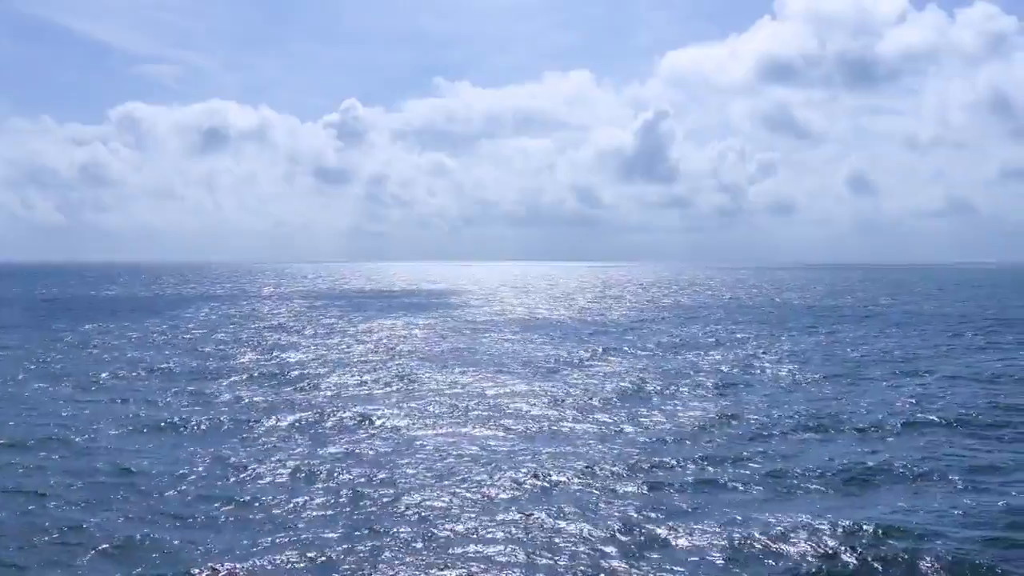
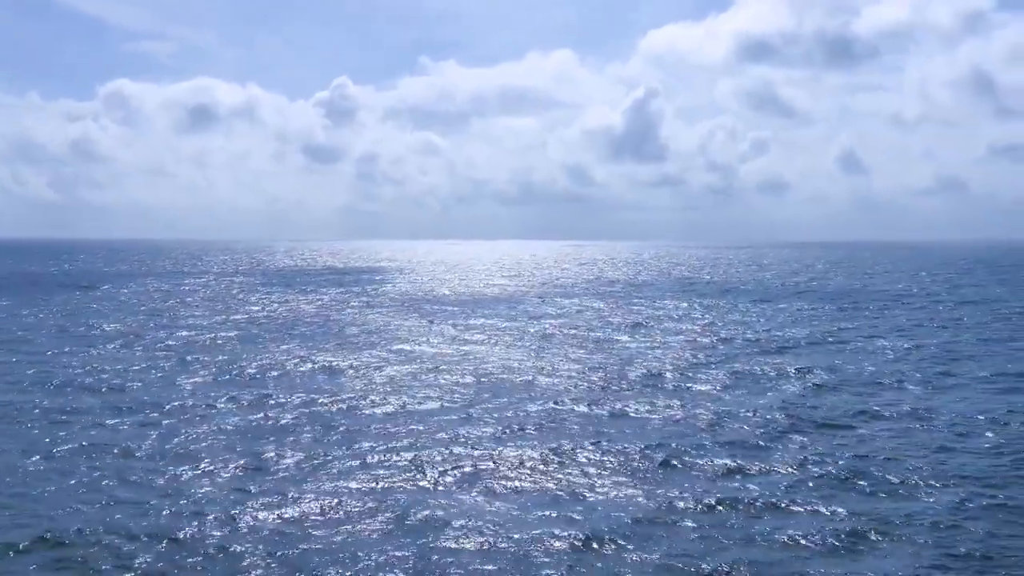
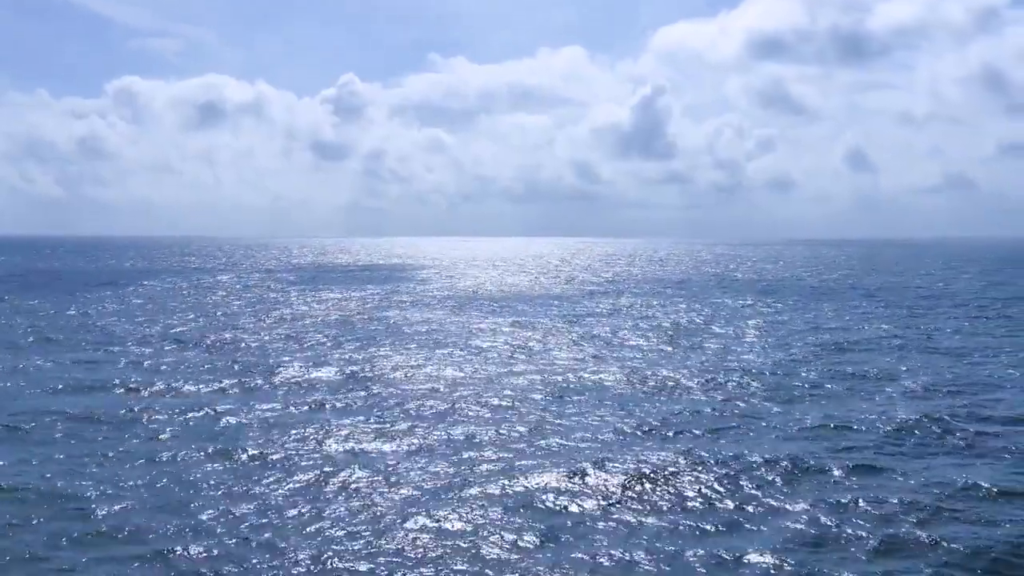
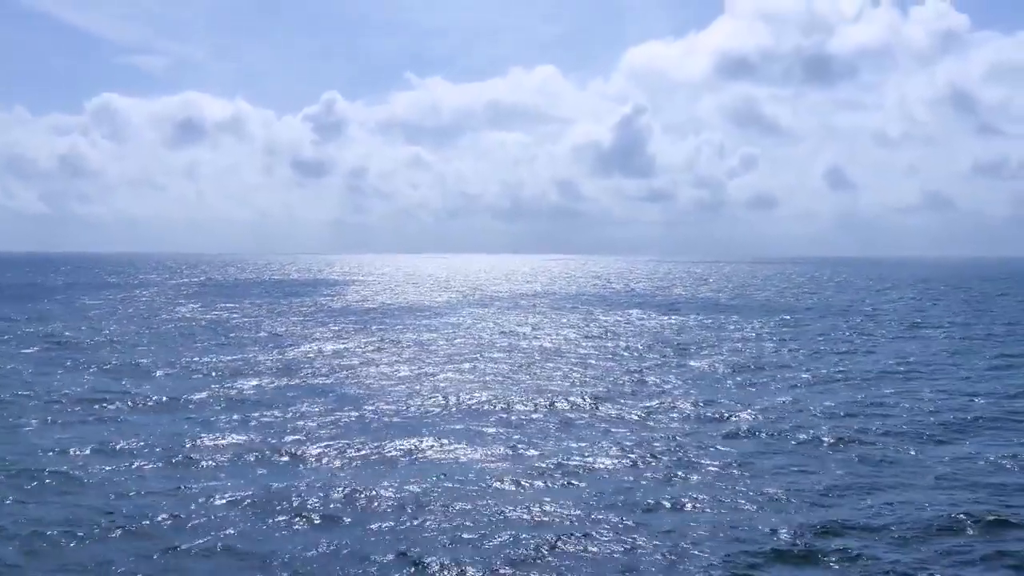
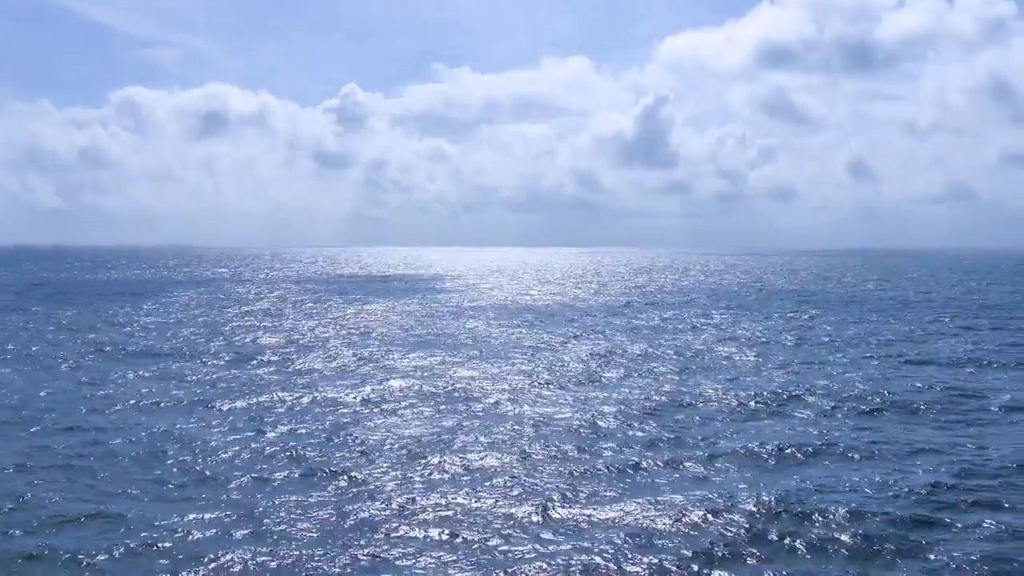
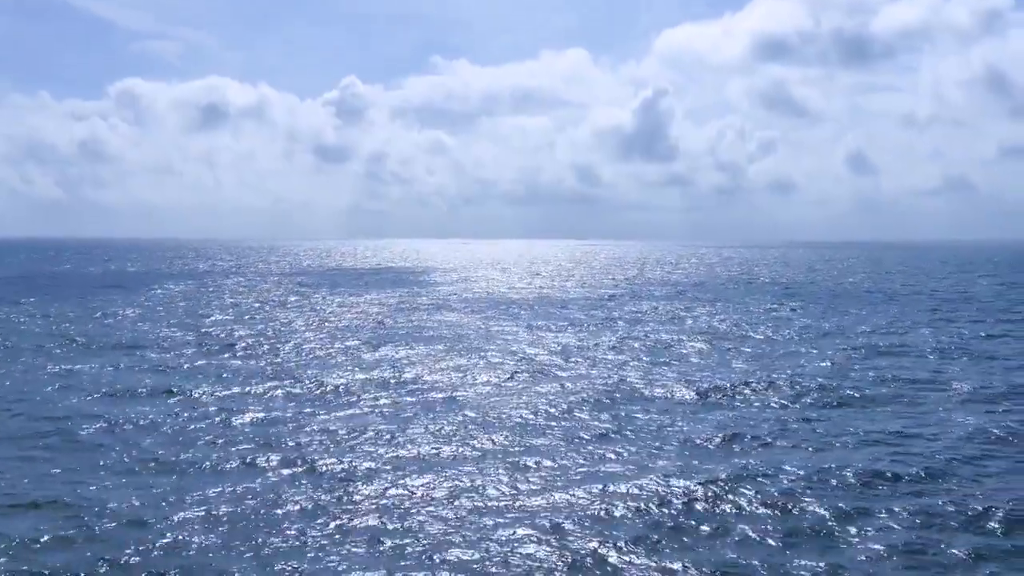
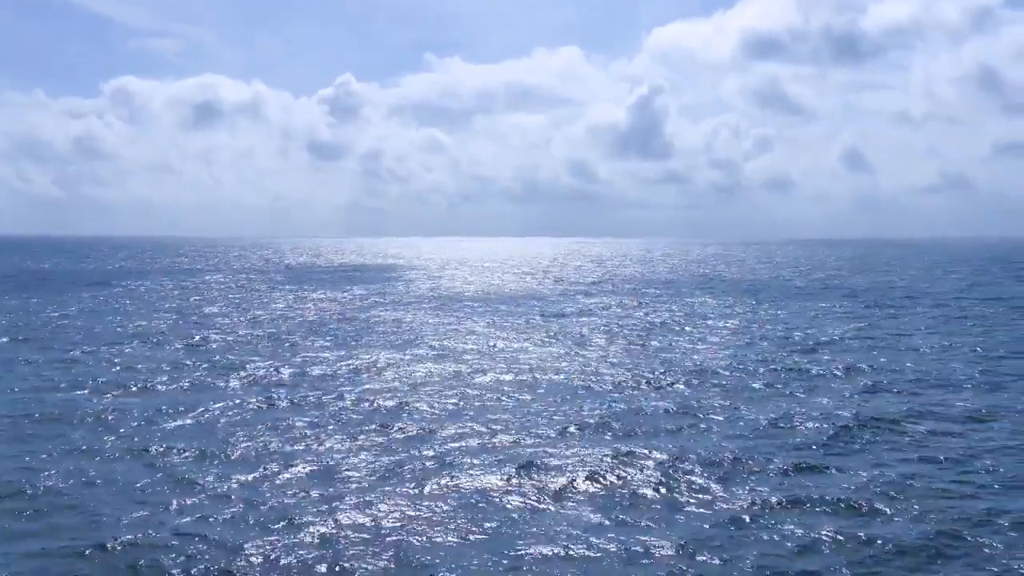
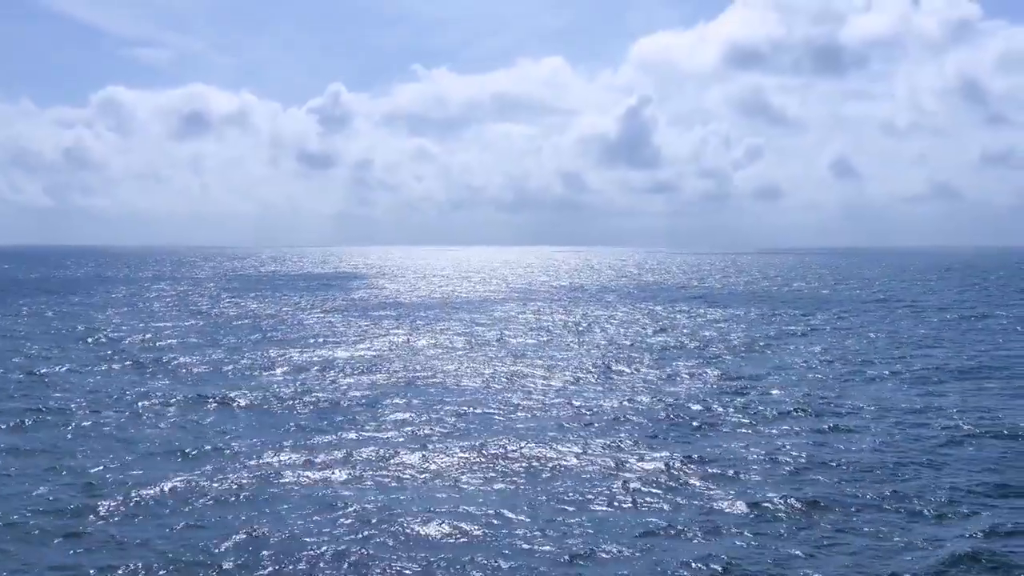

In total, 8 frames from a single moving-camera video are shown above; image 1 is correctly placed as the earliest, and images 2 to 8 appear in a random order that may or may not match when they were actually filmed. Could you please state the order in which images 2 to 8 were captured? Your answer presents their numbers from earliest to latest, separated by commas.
5, 6, 3, 7, 2, 8, 4
